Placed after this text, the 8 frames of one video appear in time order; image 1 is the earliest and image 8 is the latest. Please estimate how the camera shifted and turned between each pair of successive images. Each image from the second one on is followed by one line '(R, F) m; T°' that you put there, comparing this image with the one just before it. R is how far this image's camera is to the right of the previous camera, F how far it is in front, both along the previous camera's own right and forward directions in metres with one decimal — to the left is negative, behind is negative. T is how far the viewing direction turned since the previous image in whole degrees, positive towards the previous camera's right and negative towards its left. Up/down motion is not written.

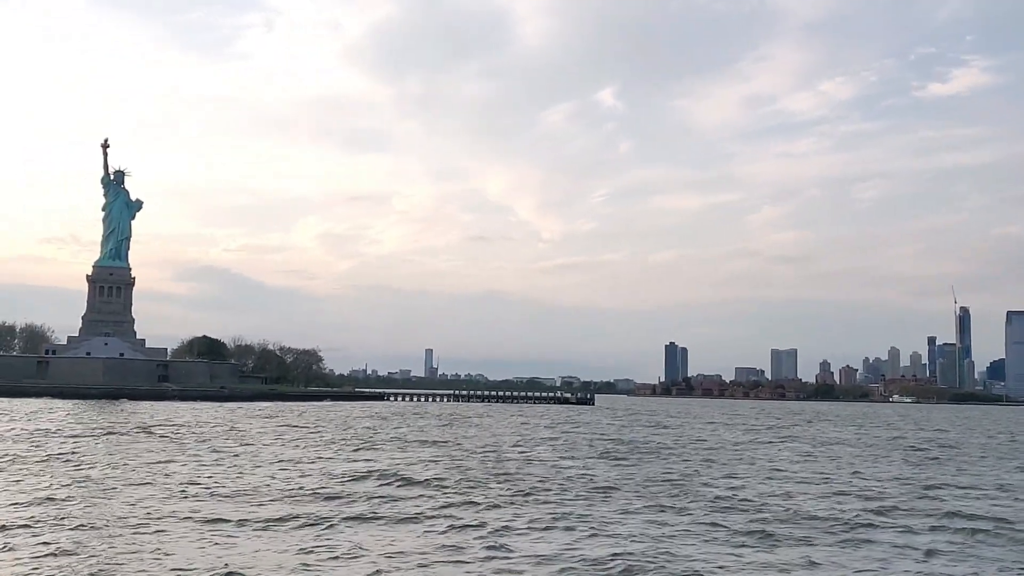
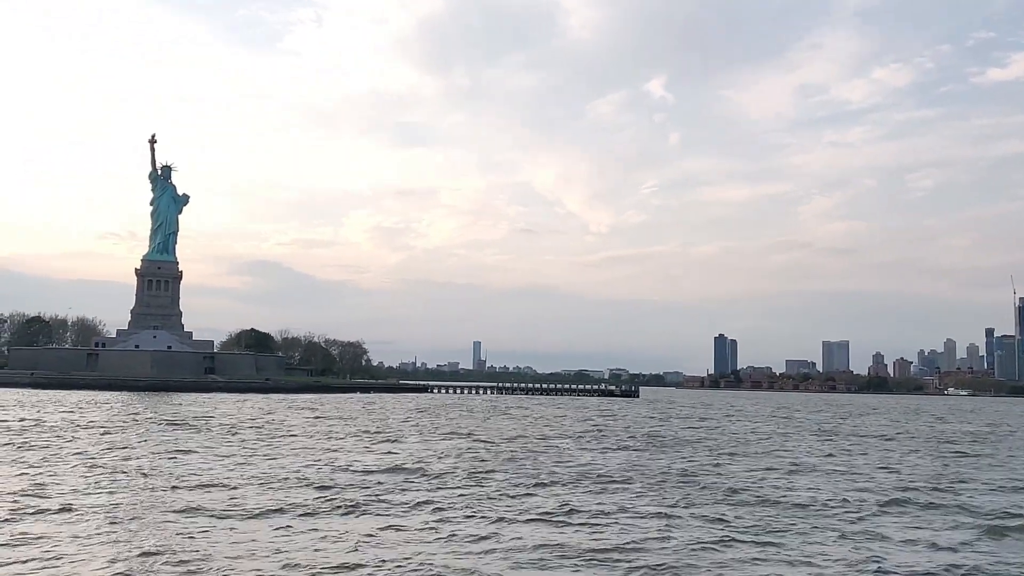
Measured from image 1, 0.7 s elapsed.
(+1.8, +0.9) m; -3°
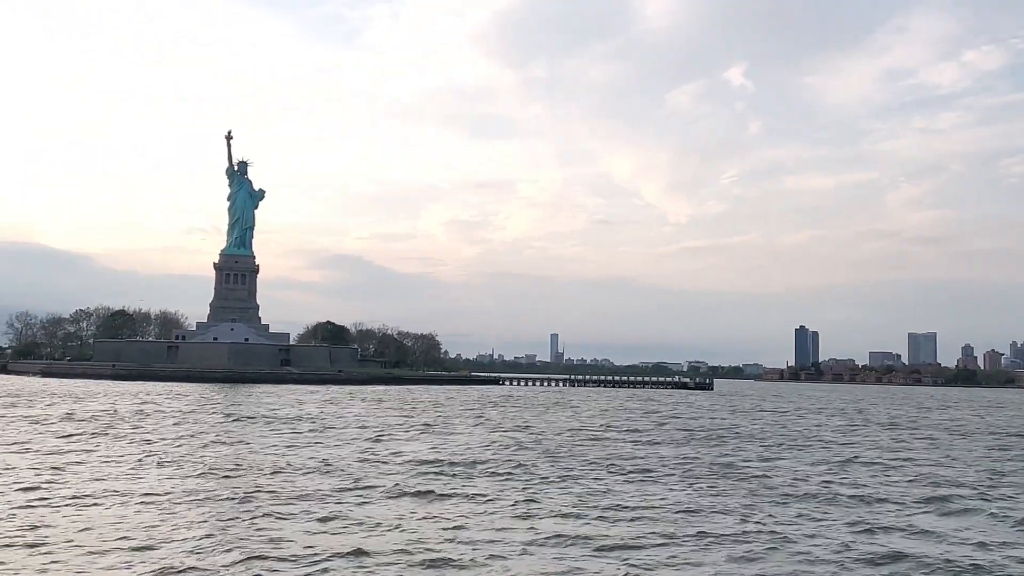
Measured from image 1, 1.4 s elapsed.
(+1.9, +0.4) m; -4°
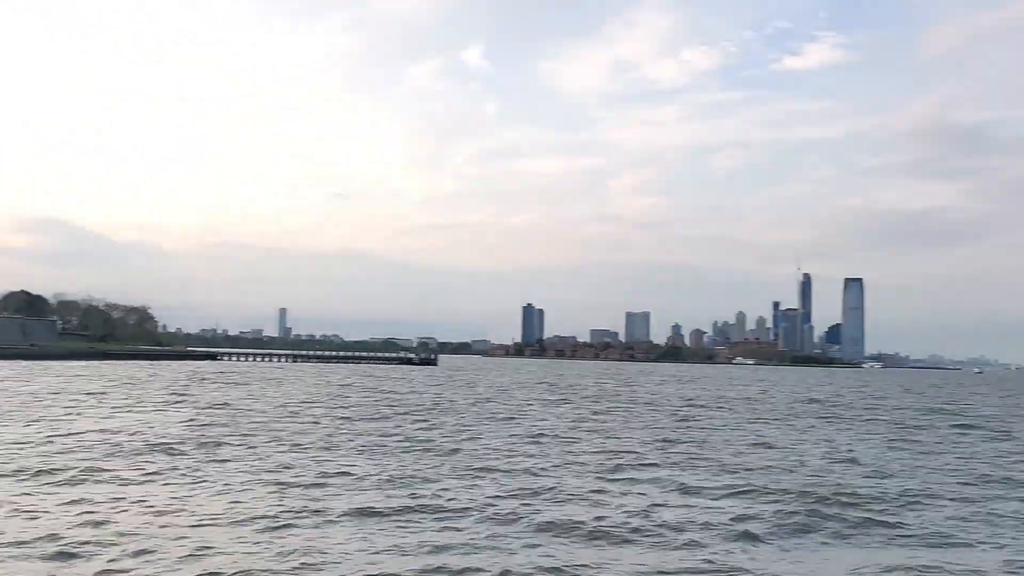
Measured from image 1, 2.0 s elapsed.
(+1.7, +0.6) m; +17°
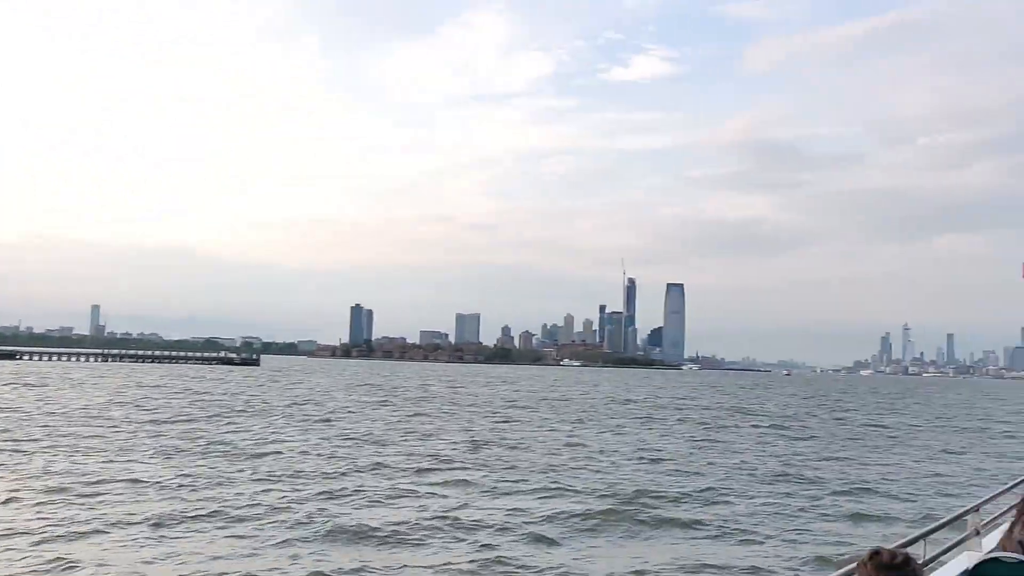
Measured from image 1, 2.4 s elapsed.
(+2.9, +3.5) m; -11°
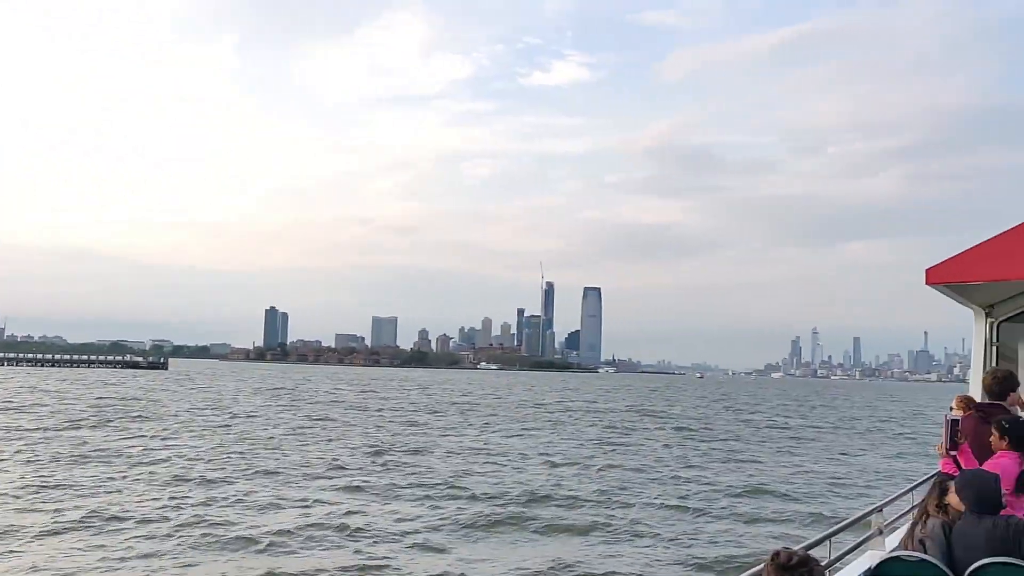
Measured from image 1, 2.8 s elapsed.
(+0.4, +0.7) m; +5°
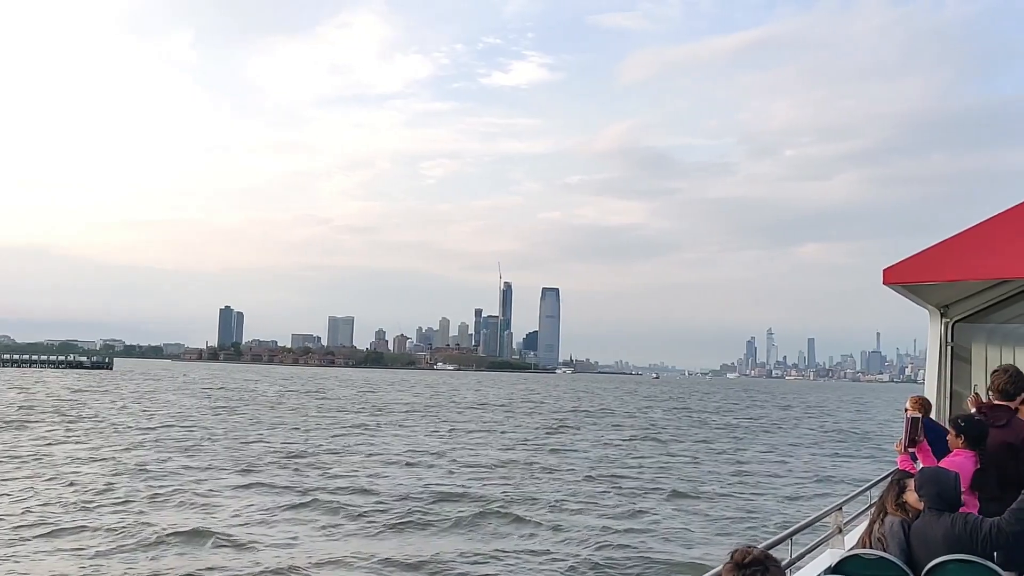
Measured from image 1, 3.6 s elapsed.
(+0.1, +0.3) m; +3°
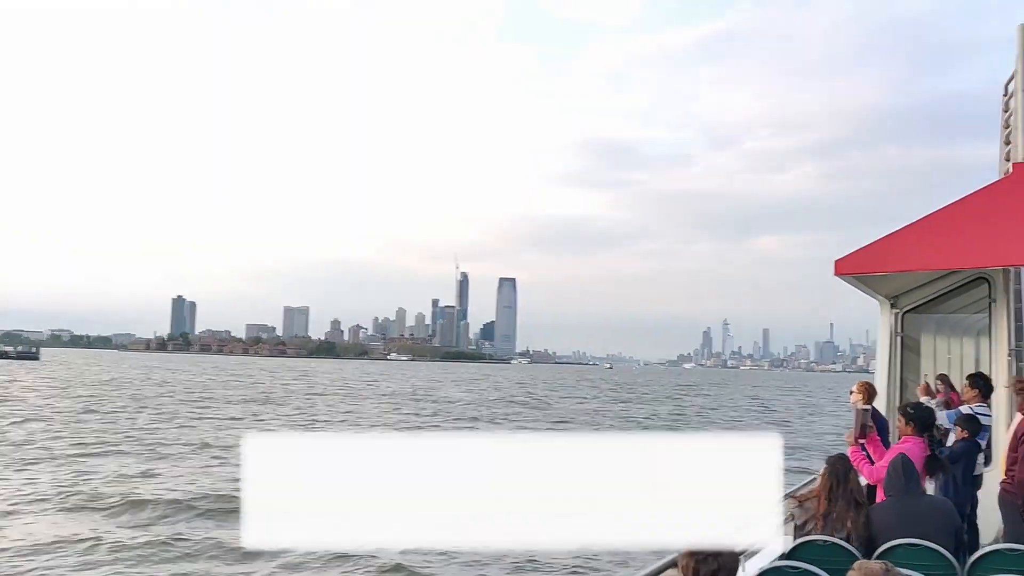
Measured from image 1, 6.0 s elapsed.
(+0.3, +0.6) m; +3°
